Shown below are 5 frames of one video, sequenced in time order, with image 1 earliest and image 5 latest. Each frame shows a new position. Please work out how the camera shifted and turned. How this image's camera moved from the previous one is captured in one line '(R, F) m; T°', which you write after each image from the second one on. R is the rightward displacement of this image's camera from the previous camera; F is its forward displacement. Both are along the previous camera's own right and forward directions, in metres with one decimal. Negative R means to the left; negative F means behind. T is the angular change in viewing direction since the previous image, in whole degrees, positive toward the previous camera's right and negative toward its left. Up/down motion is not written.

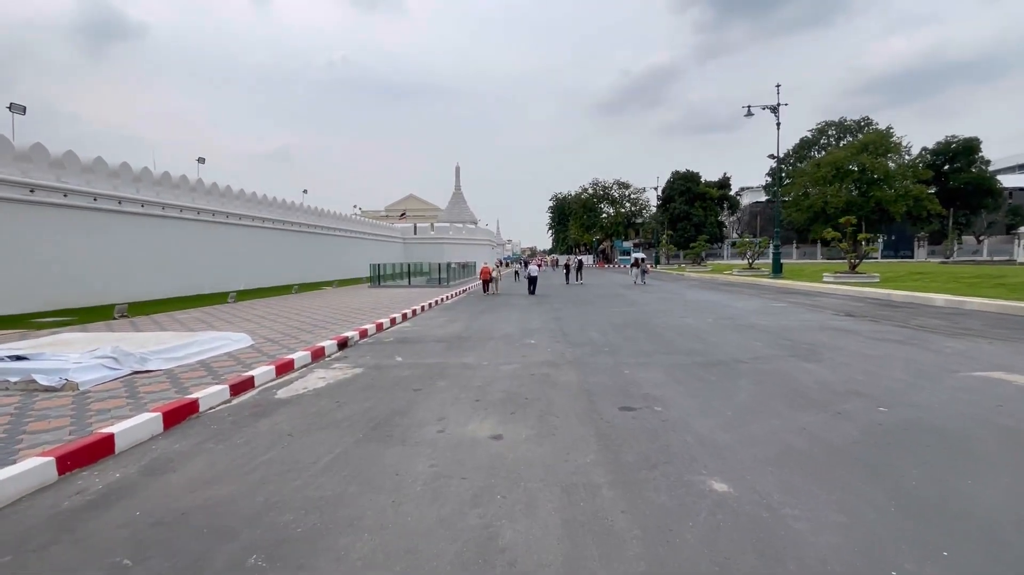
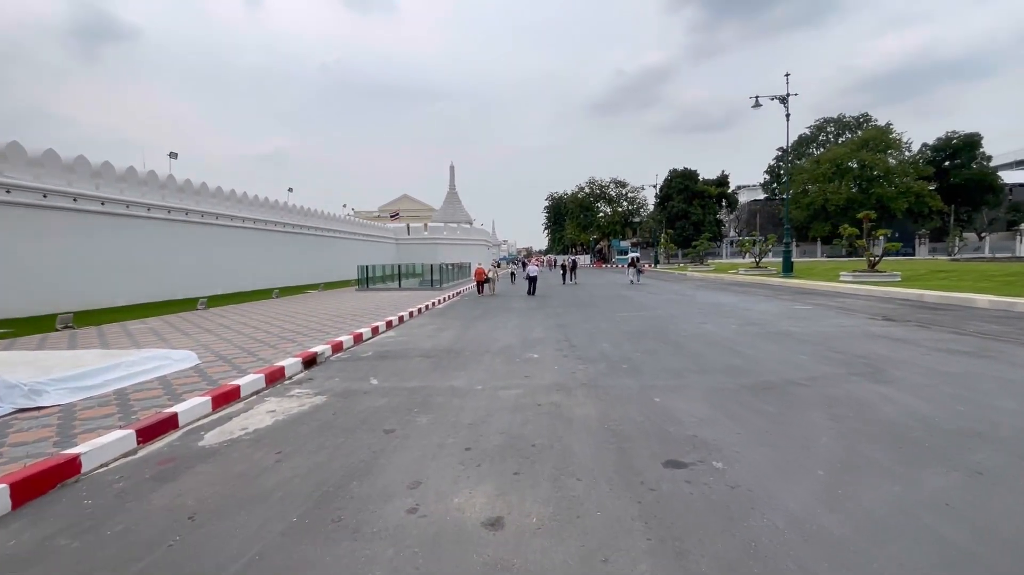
(0.0, +1.4) m; 0°
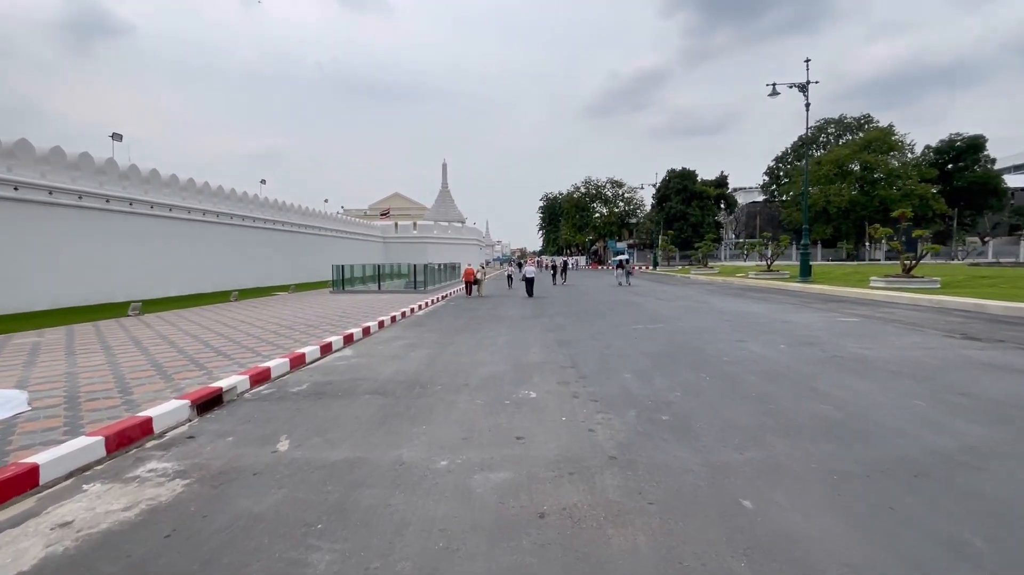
(+0.1, +2.3) m; +1°
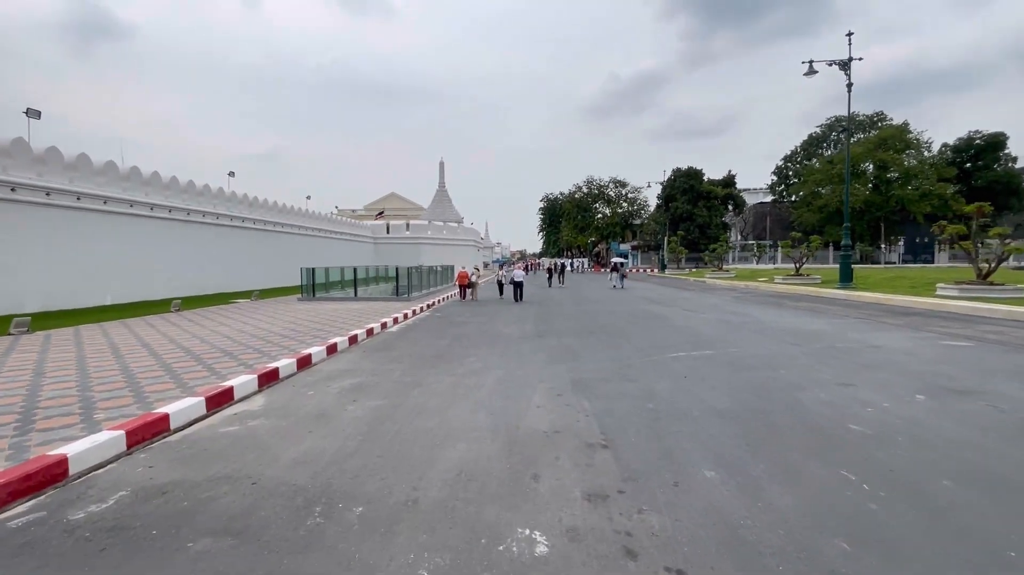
(+0.1, +2.9) m; 0°
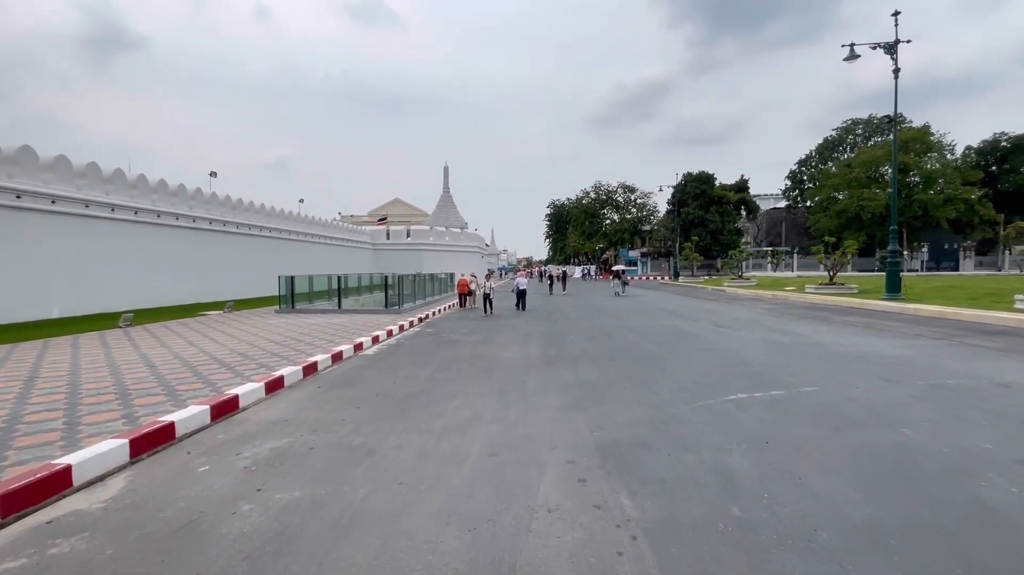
(+0.1, +2.1) m; -1°
